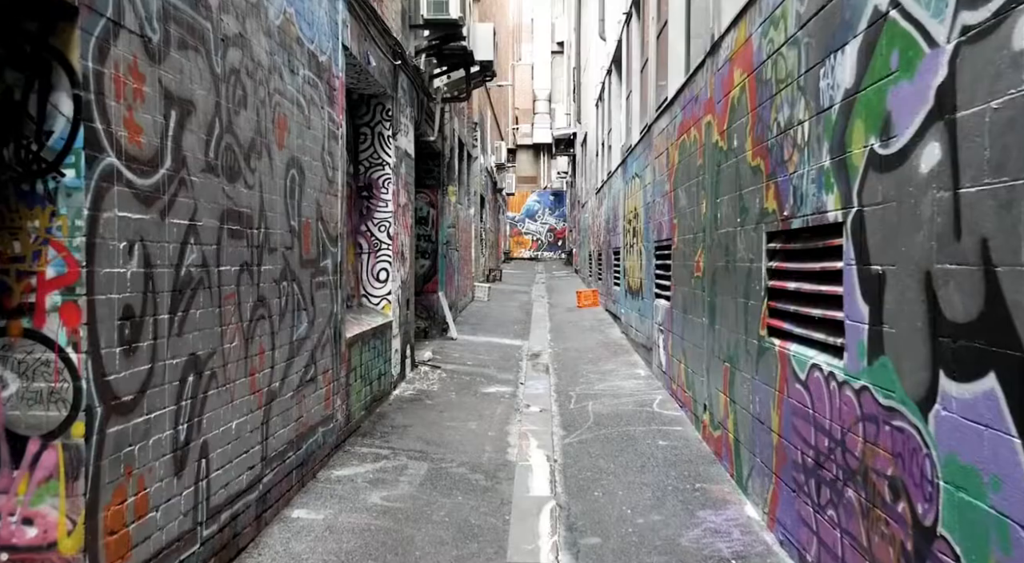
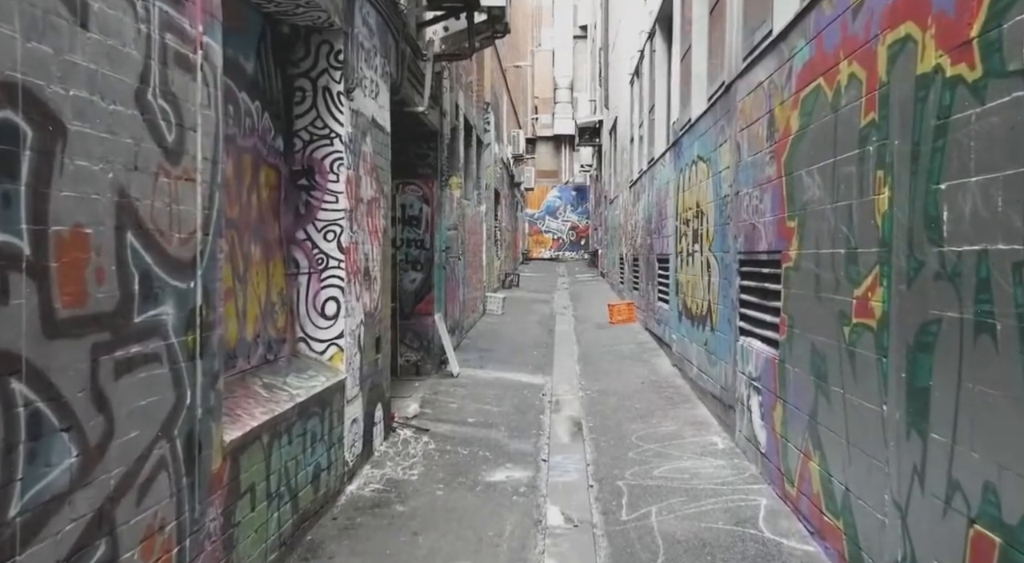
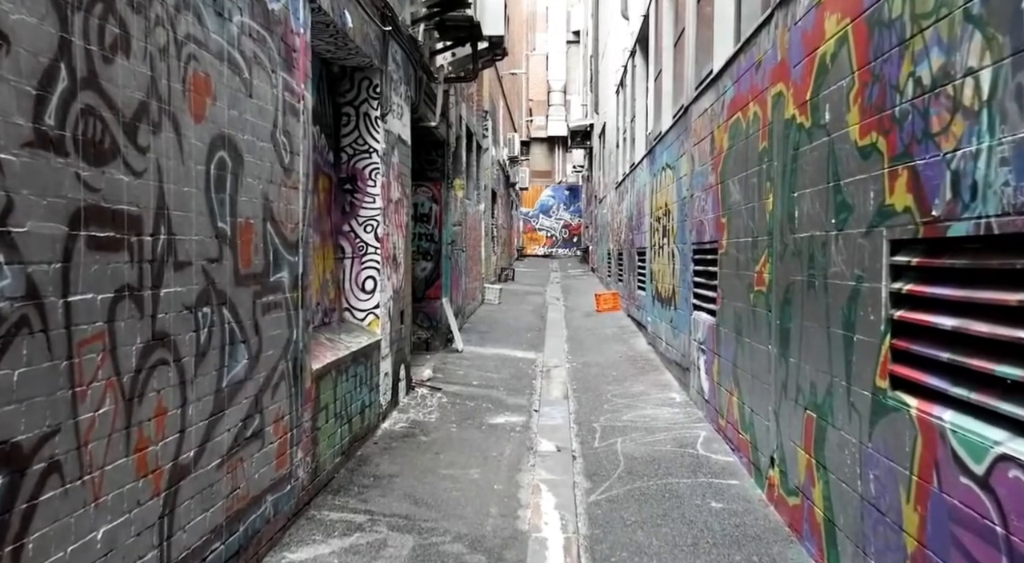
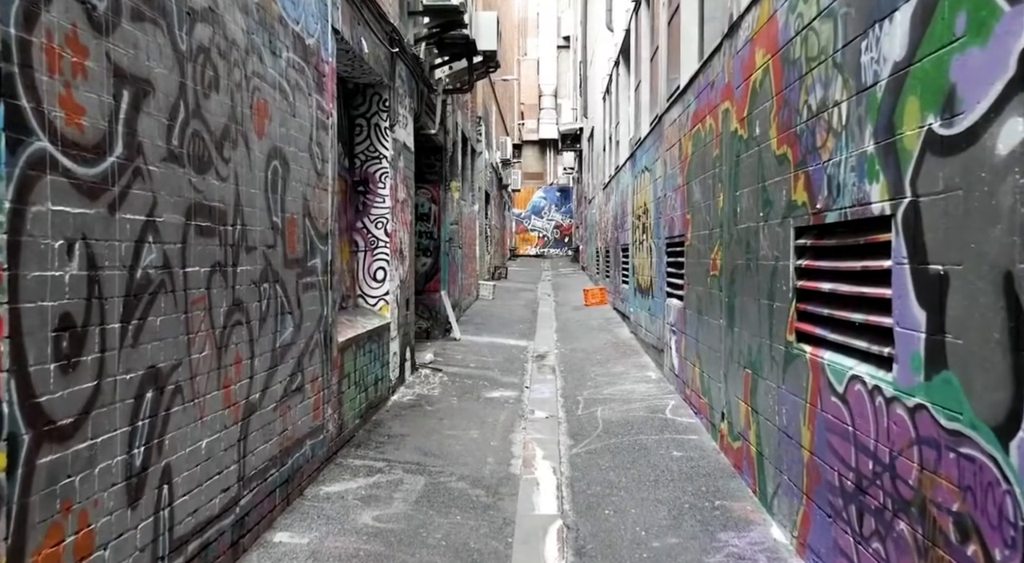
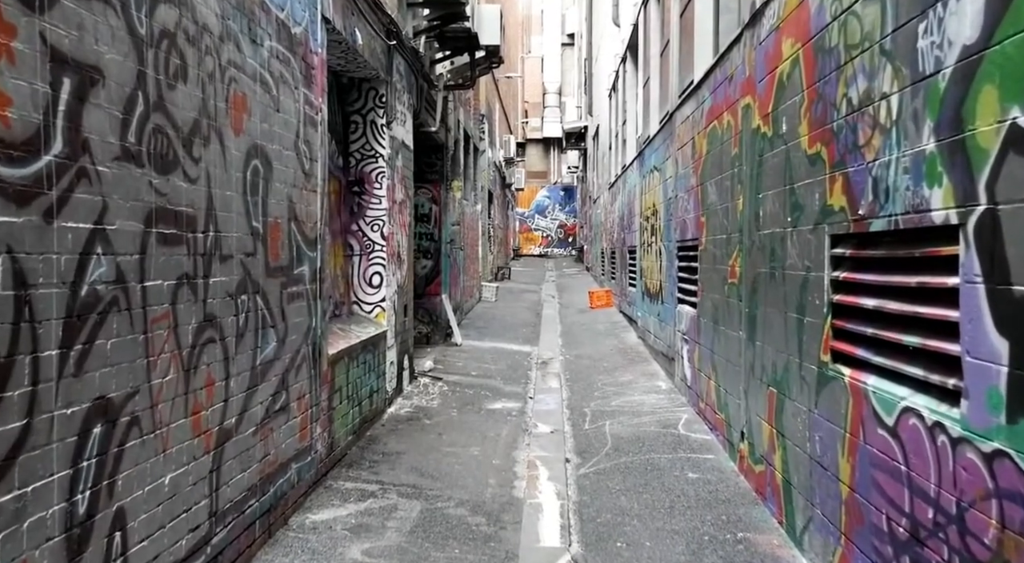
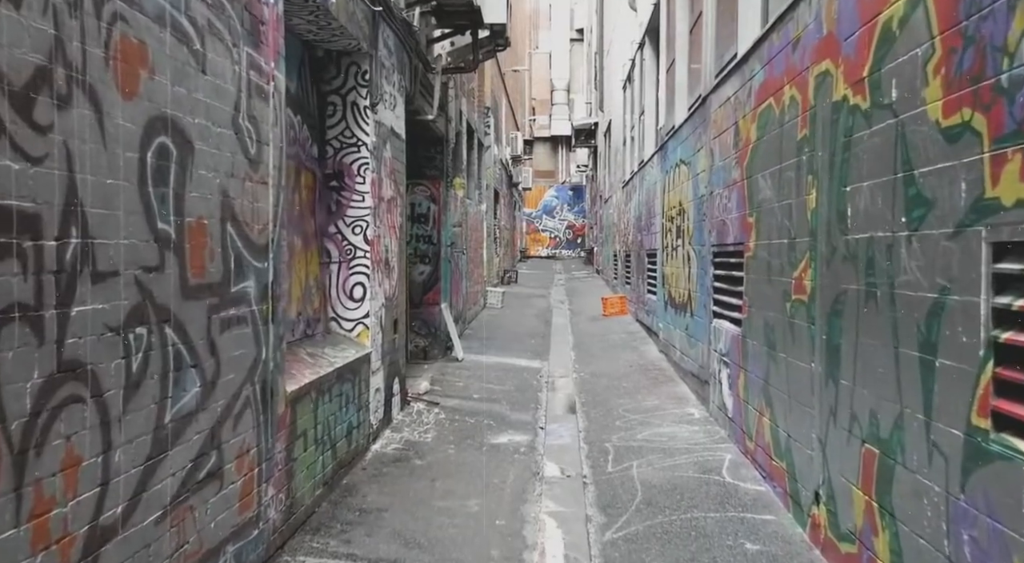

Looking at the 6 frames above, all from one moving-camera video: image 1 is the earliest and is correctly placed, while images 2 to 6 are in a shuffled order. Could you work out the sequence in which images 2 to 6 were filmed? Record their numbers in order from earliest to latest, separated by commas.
4, 5, 3, 6, 2
